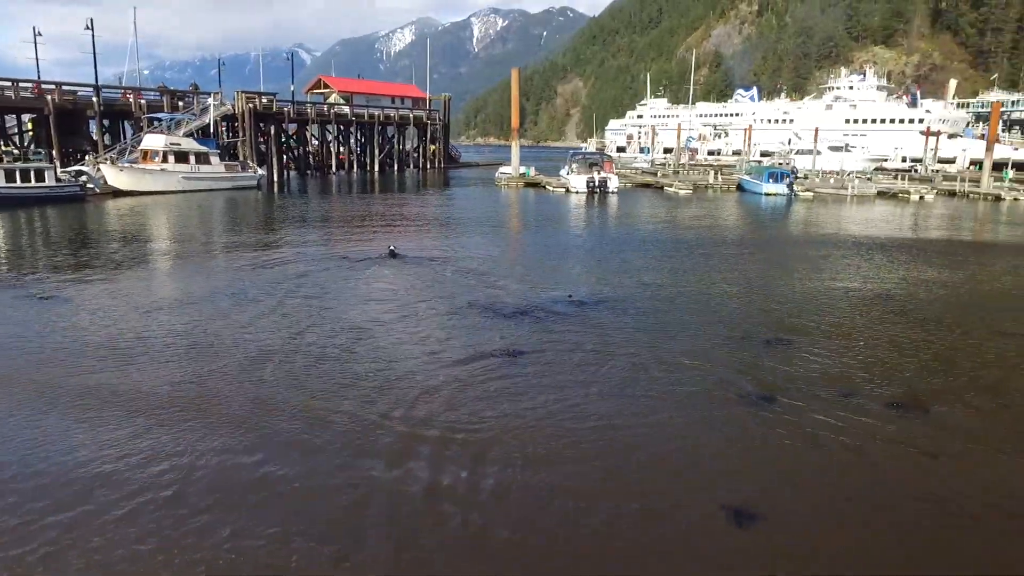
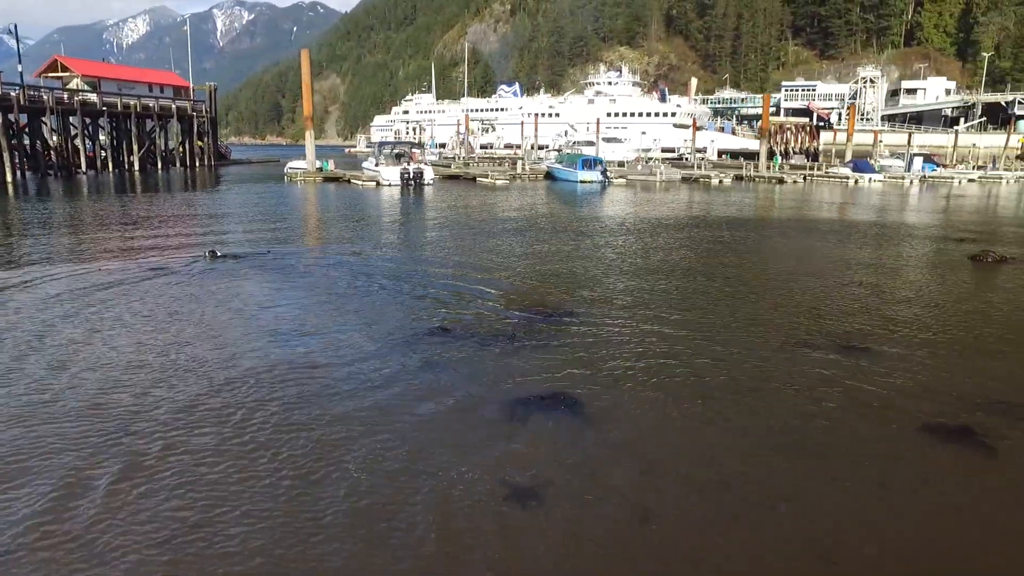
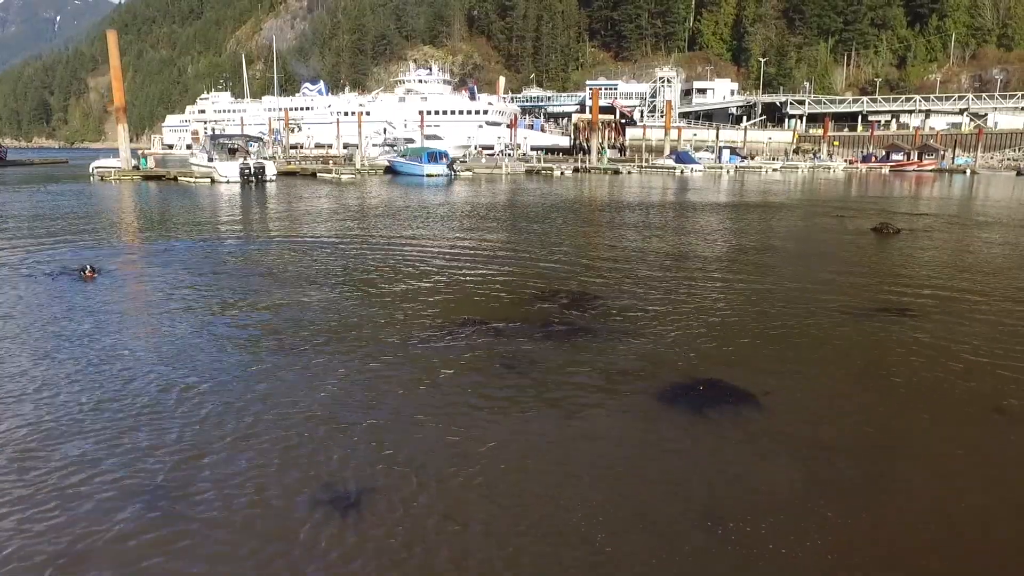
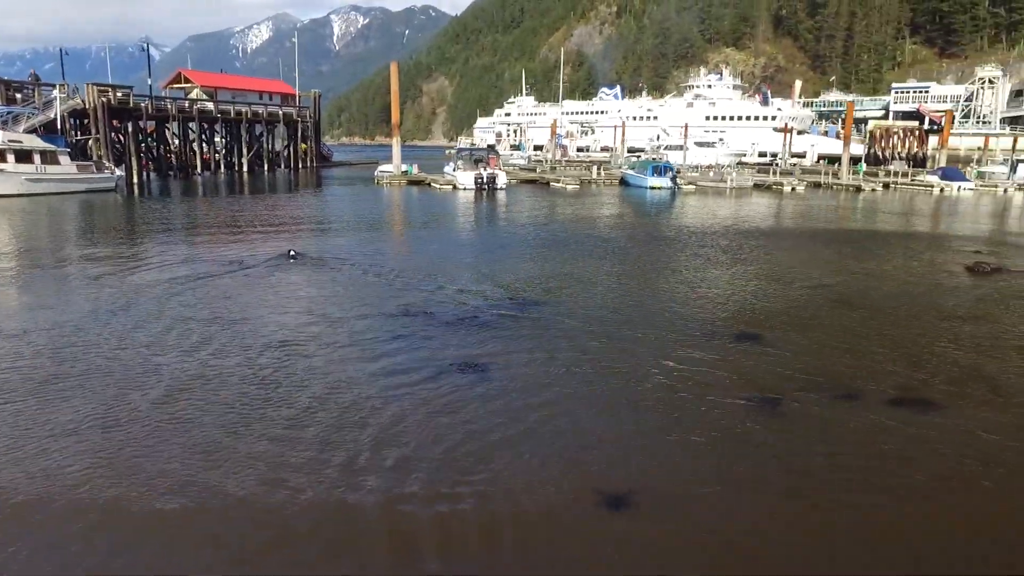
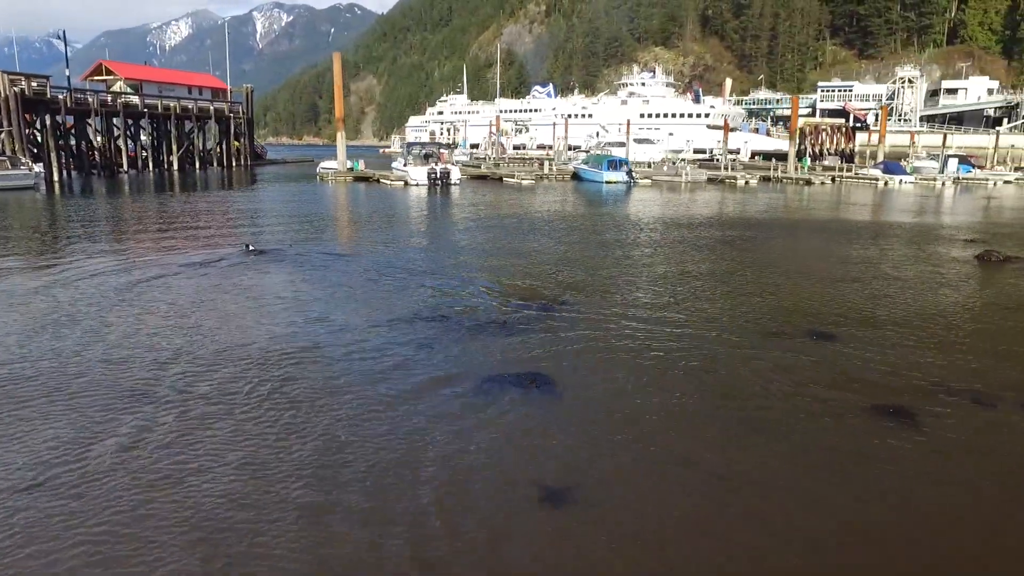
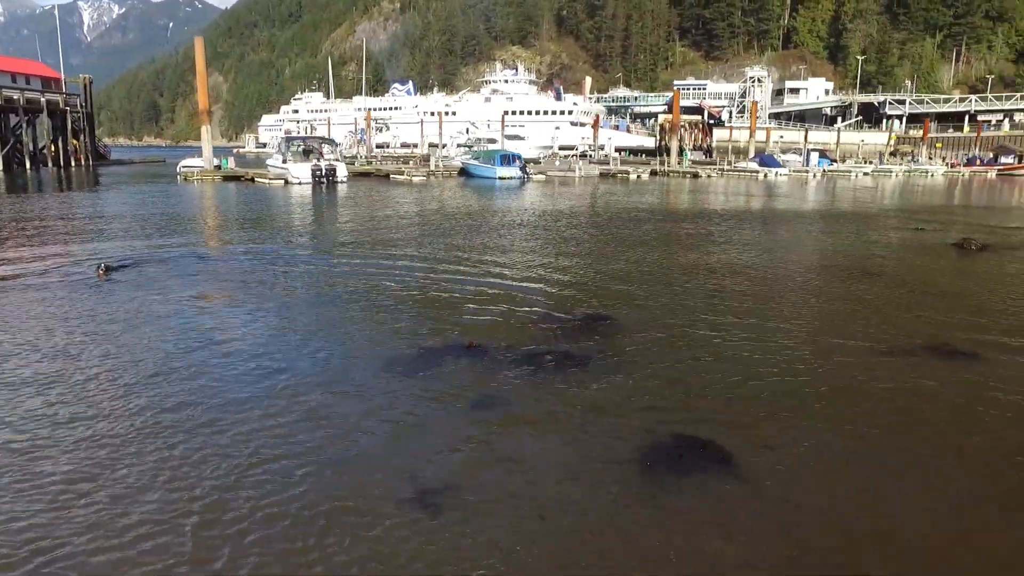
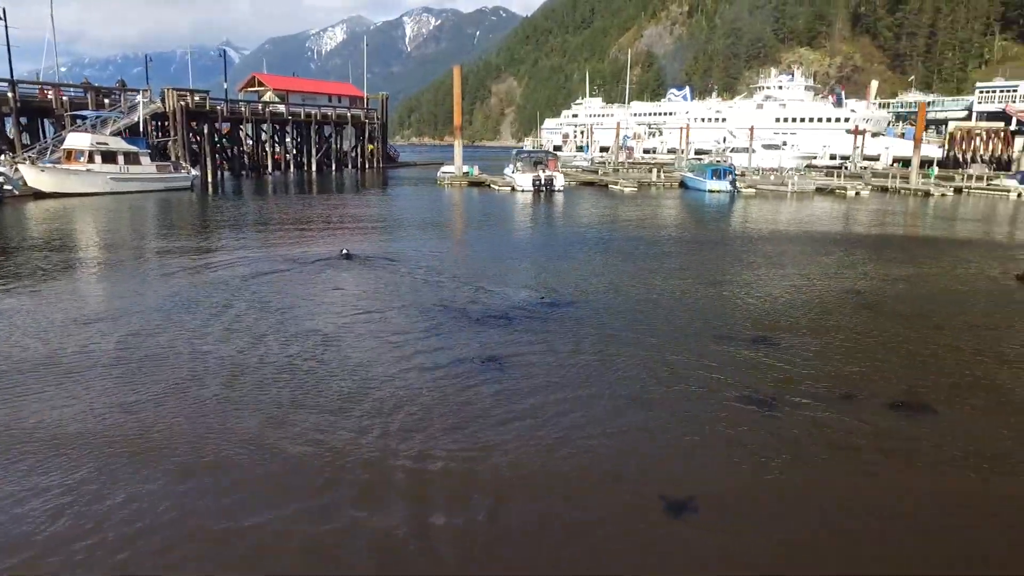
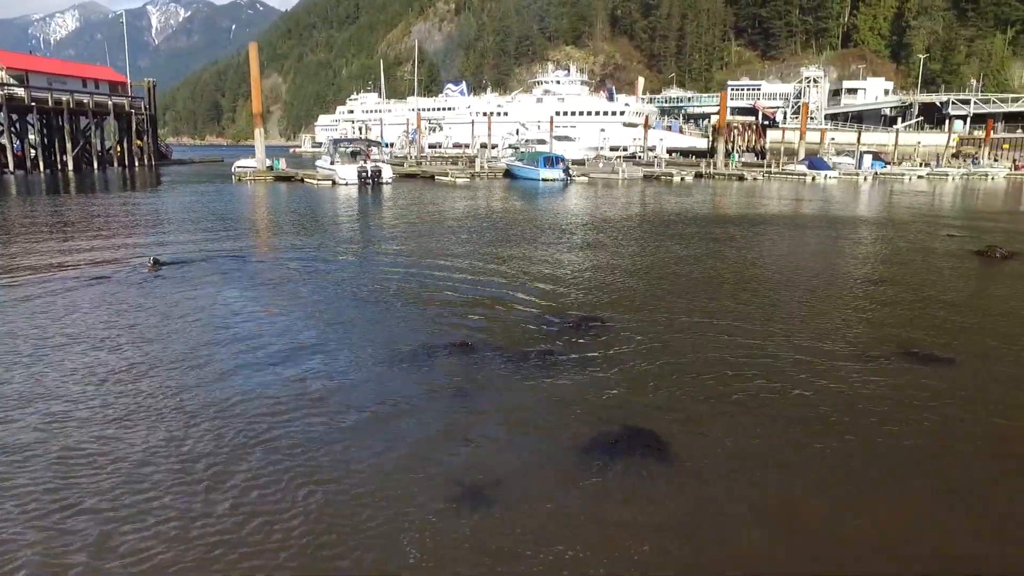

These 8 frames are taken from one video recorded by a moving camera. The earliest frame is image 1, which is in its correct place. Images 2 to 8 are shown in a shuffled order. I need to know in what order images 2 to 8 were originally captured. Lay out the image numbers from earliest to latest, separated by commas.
7, 4, 5, 2, 8, 6, 3
